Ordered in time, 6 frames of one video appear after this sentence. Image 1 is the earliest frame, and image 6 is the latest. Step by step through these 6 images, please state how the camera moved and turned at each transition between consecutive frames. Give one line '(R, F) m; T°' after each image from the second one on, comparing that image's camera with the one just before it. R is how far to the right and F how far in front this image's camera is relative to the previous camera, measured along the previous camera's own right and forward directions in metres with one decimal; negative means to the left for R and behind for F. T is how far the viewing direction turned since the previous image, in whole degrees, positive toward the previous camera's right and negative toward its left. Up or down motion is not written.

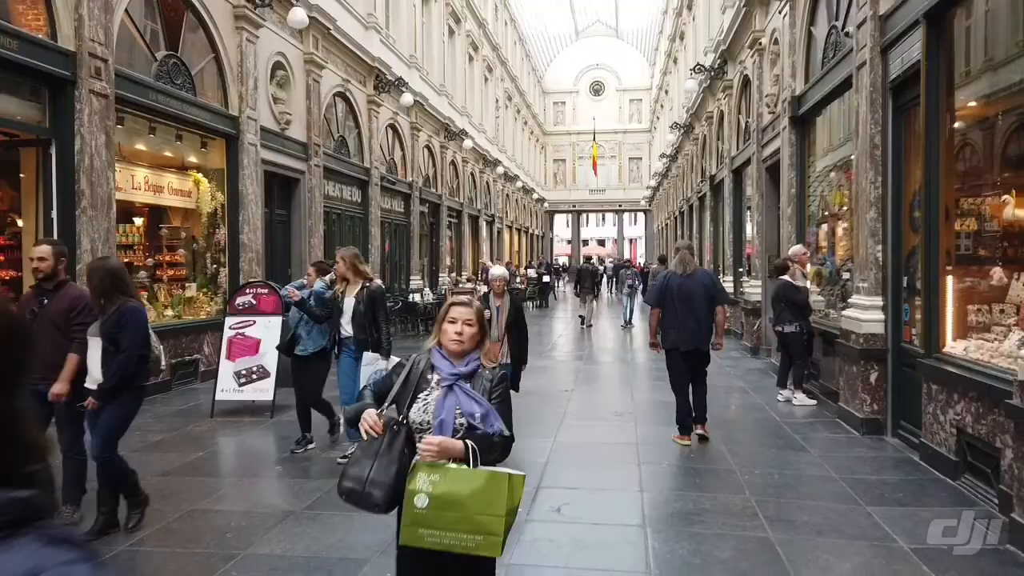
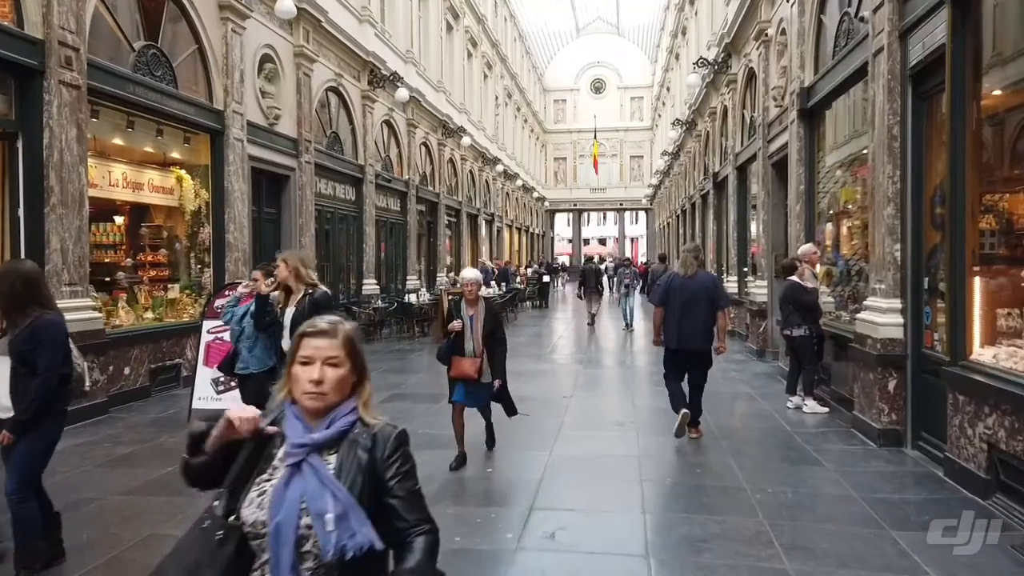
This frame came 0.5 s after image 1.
(+0.1, +0.4) m; 0°
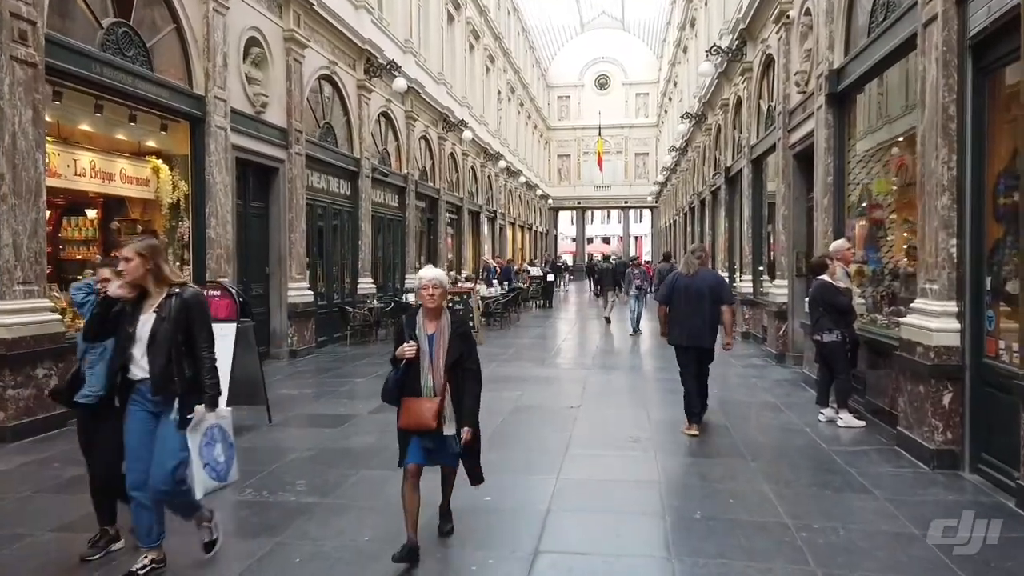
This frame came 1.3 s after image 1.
(0.0, +0.7) m; 0°
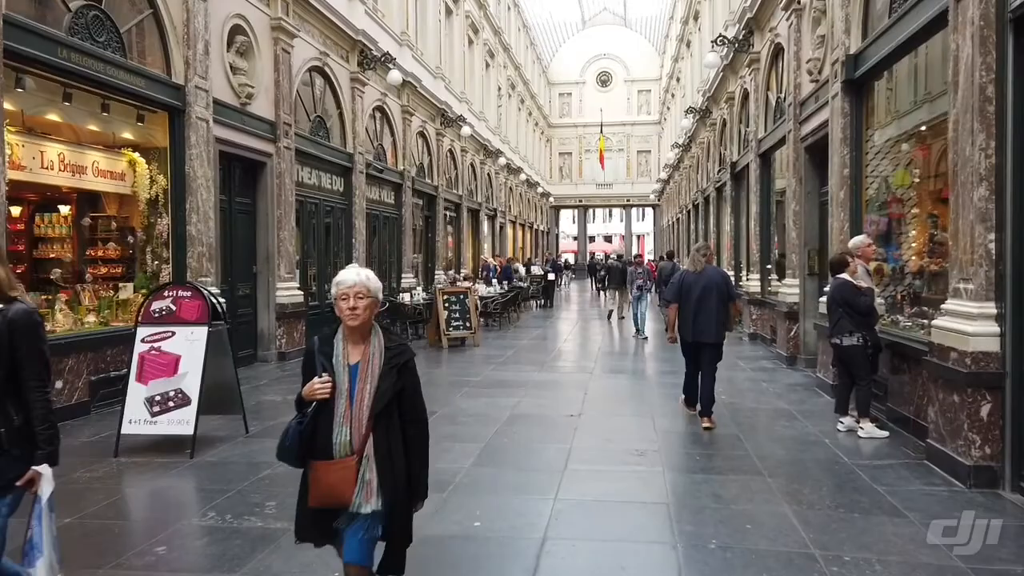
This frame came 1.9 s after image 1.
(+0.1, +0.5) m; 0°
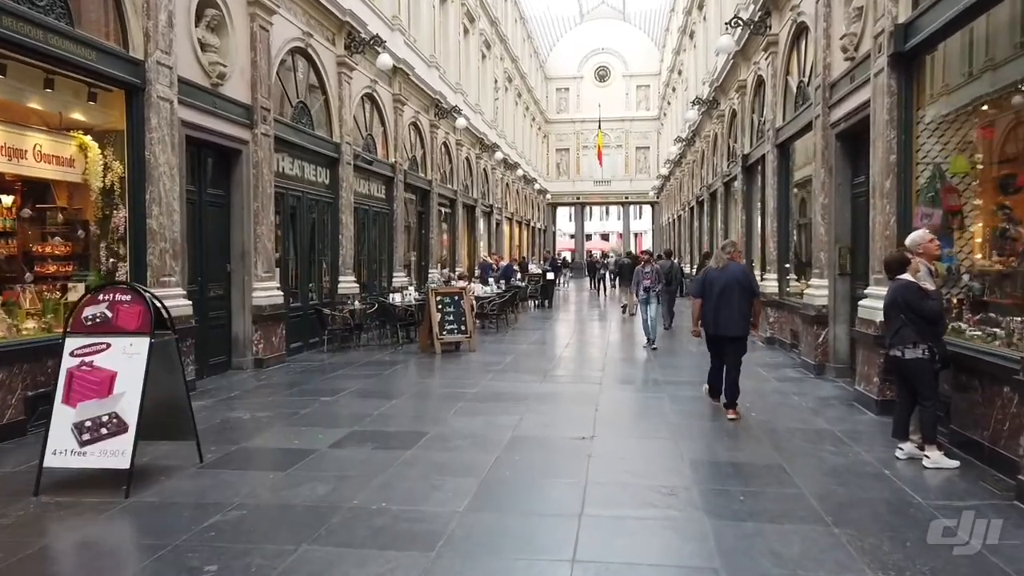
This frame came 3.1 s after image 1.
(-0.1, +1.0) m; 0°
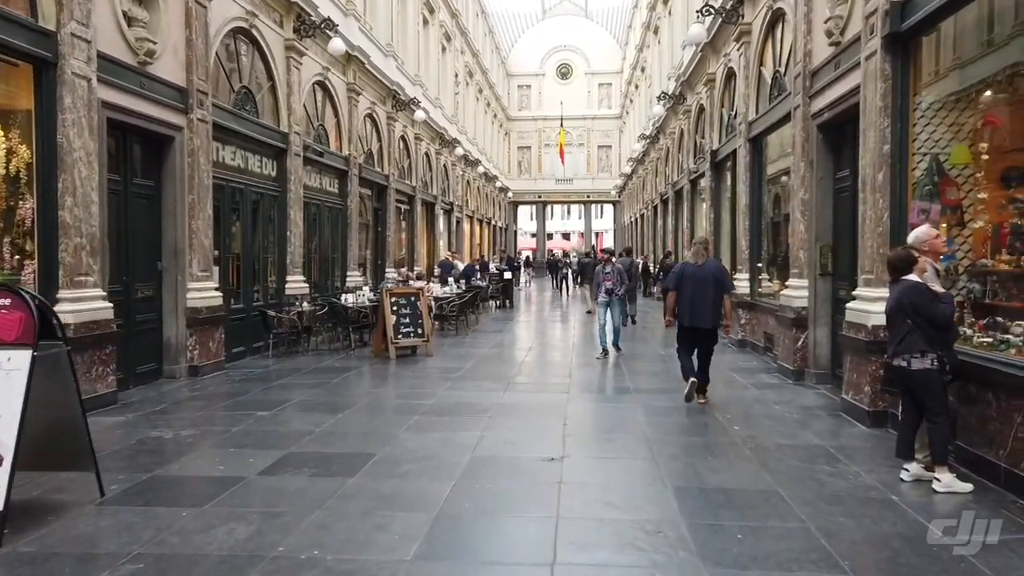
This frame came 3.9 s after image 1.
(0.0, +0.7) m; +3°
